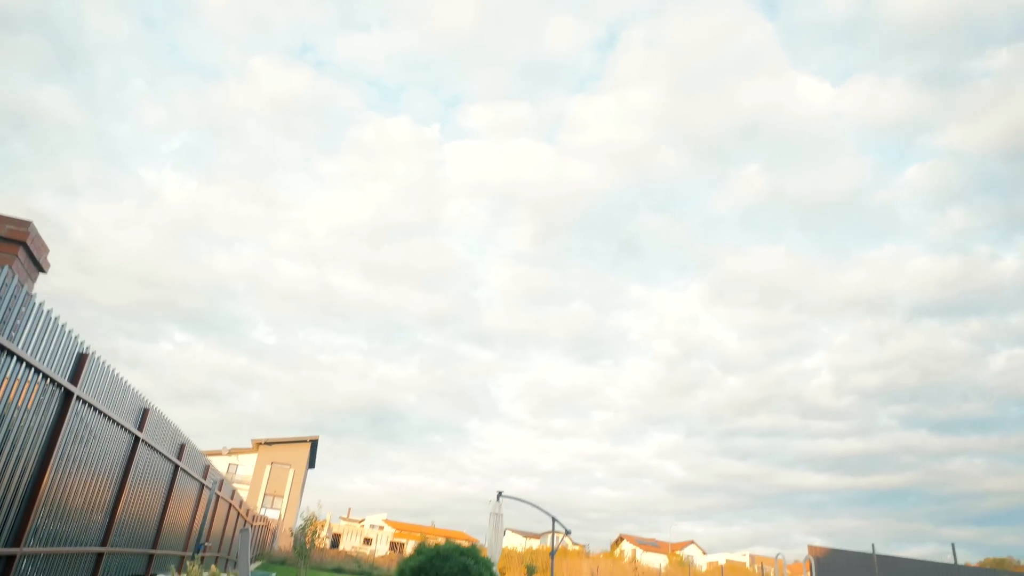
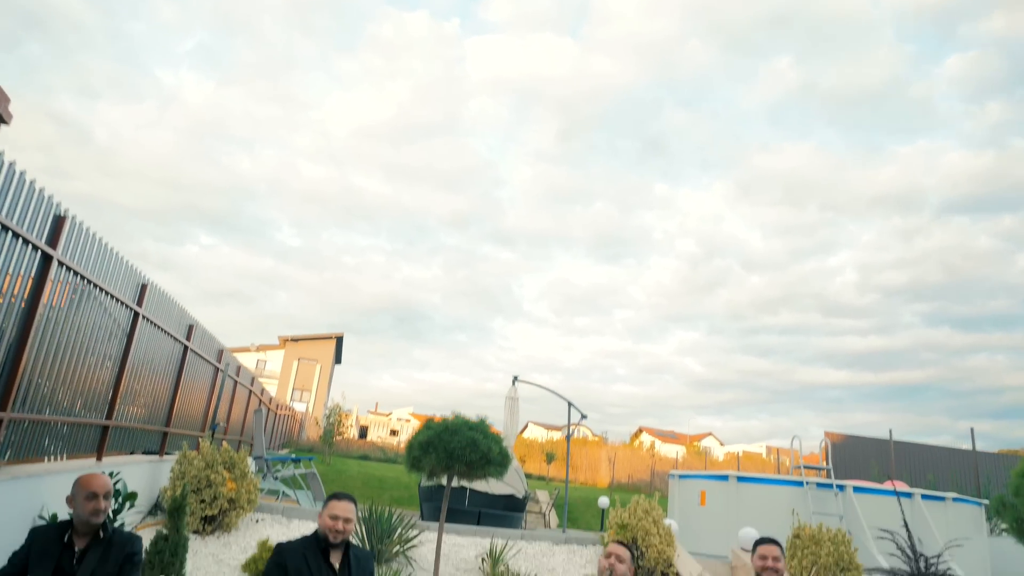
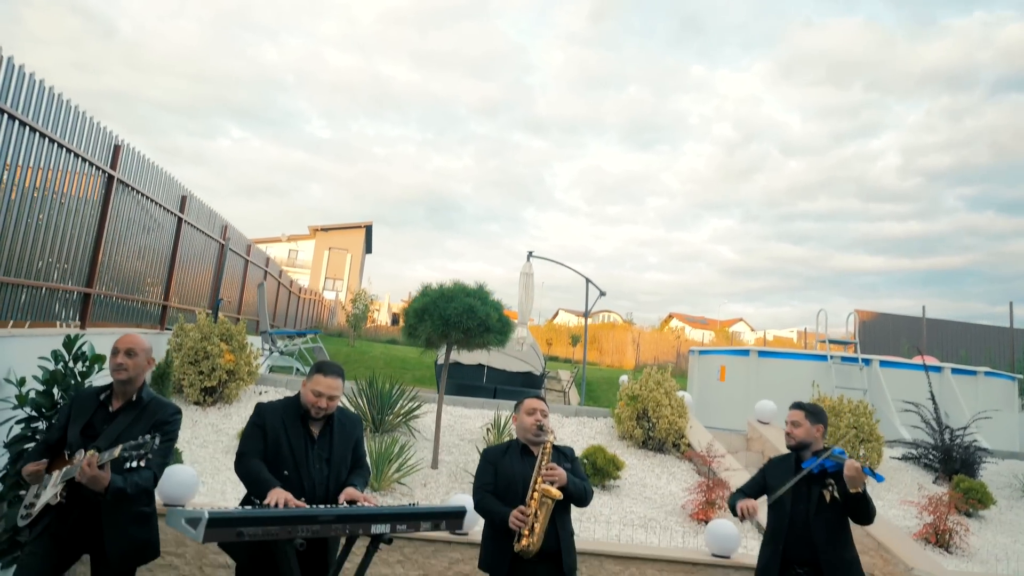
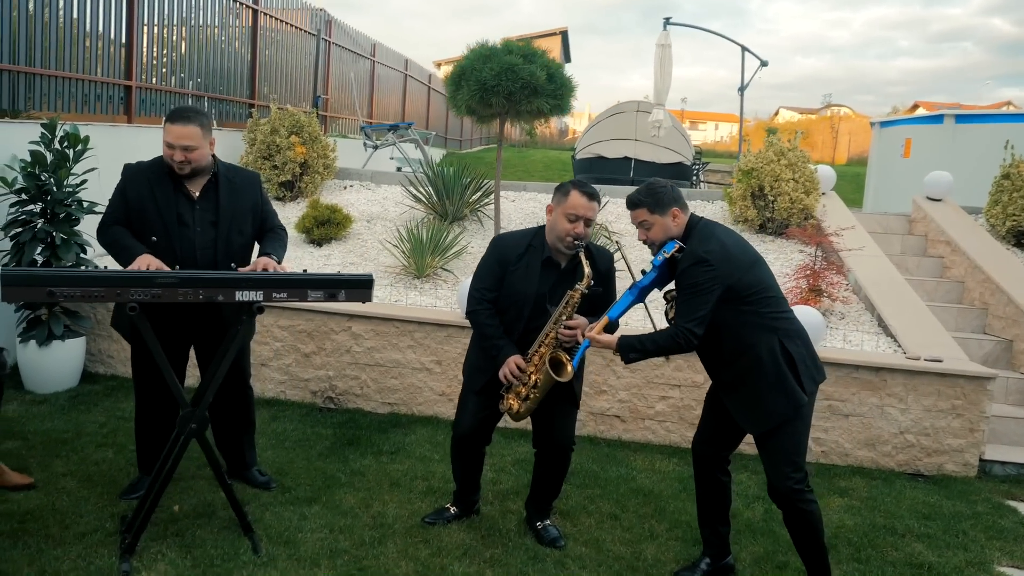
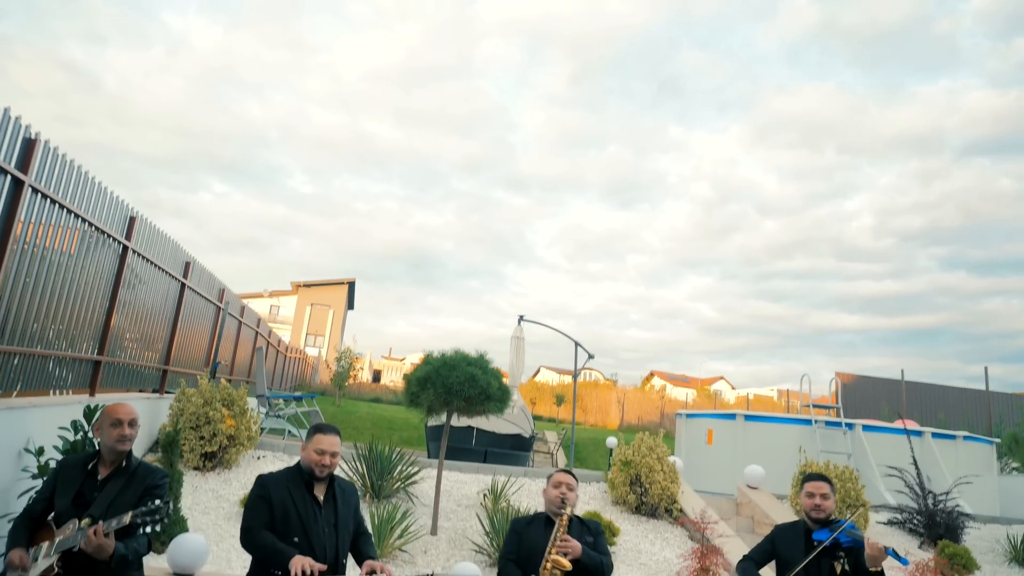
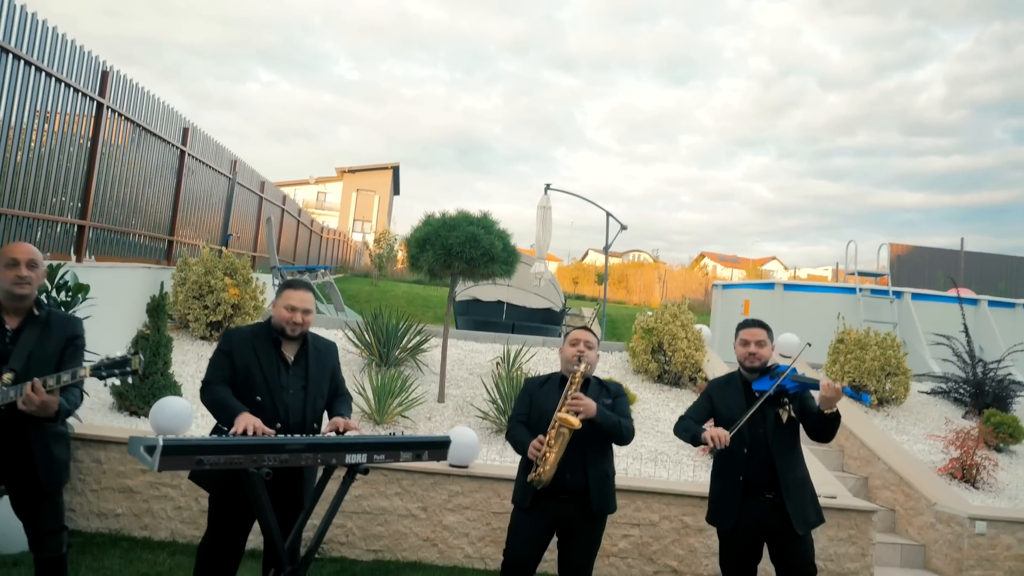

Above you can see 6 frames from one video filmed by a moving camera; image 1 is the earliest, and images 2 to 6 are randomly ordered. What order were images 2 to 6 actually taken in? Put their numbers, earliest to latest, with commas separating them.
2, 5, 3, 6, 4
